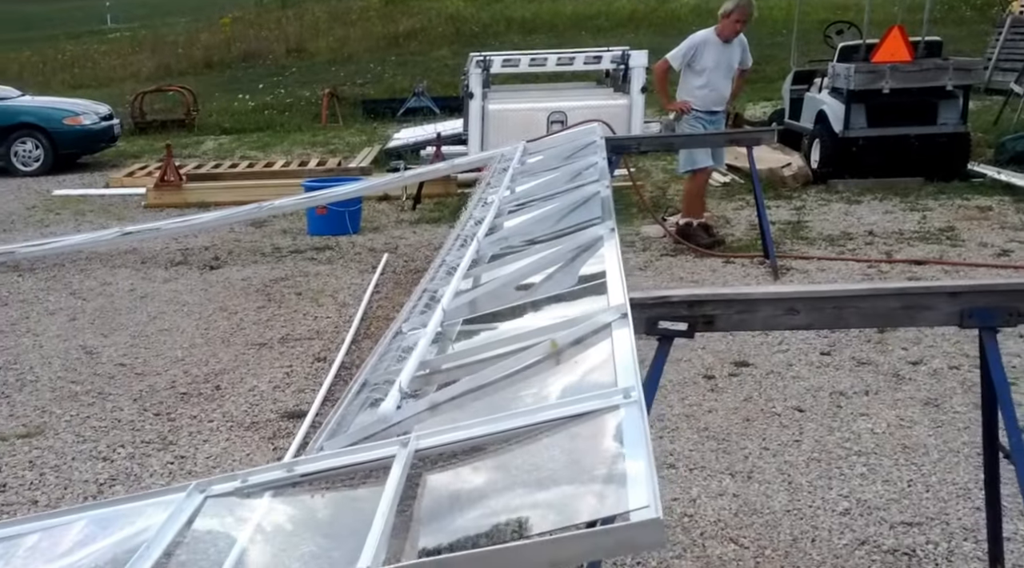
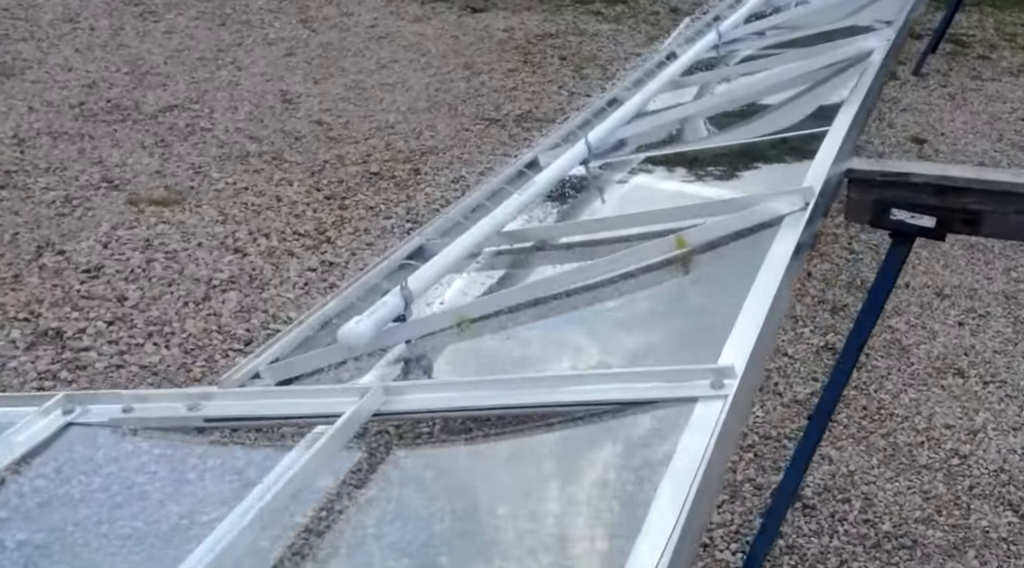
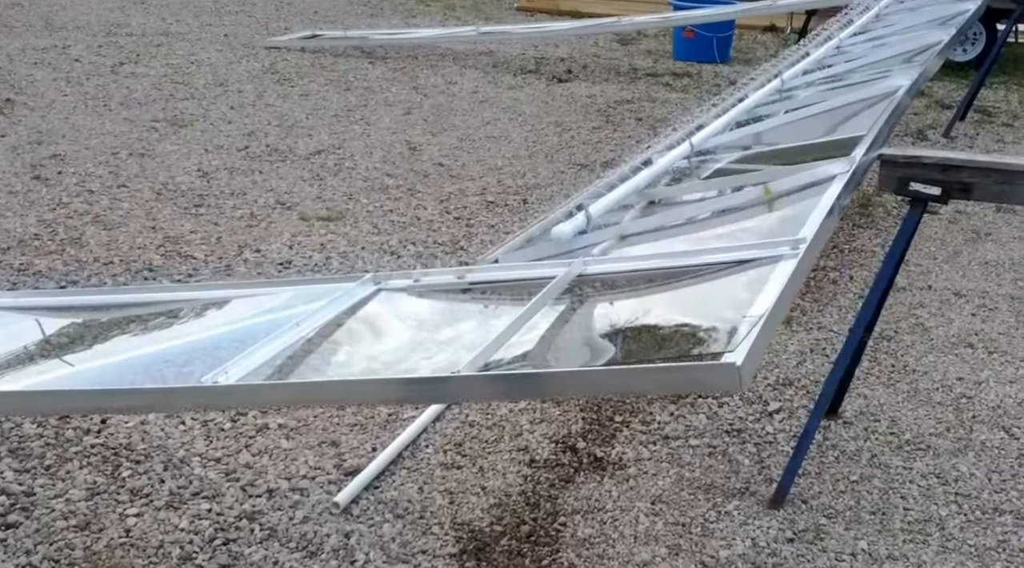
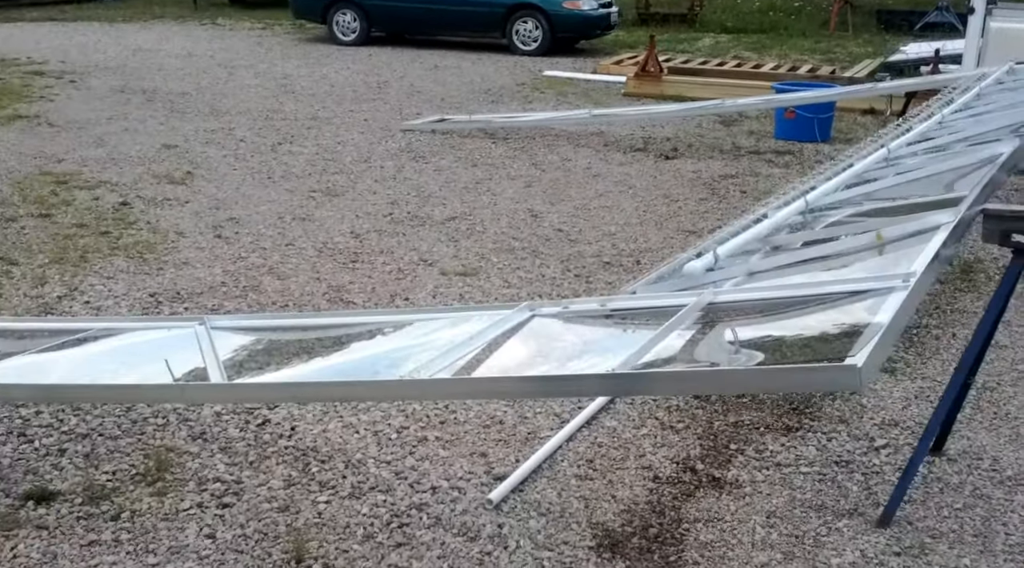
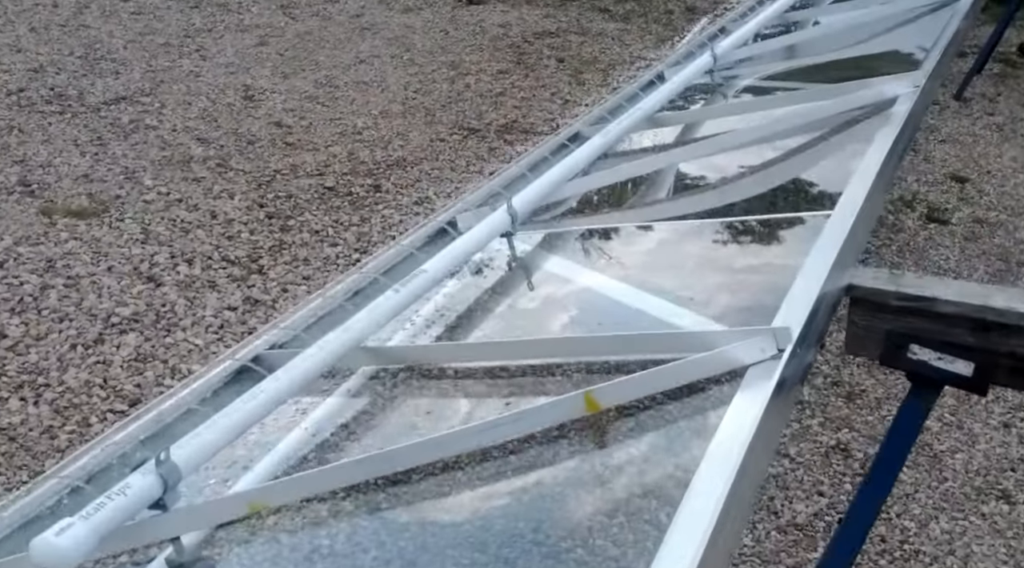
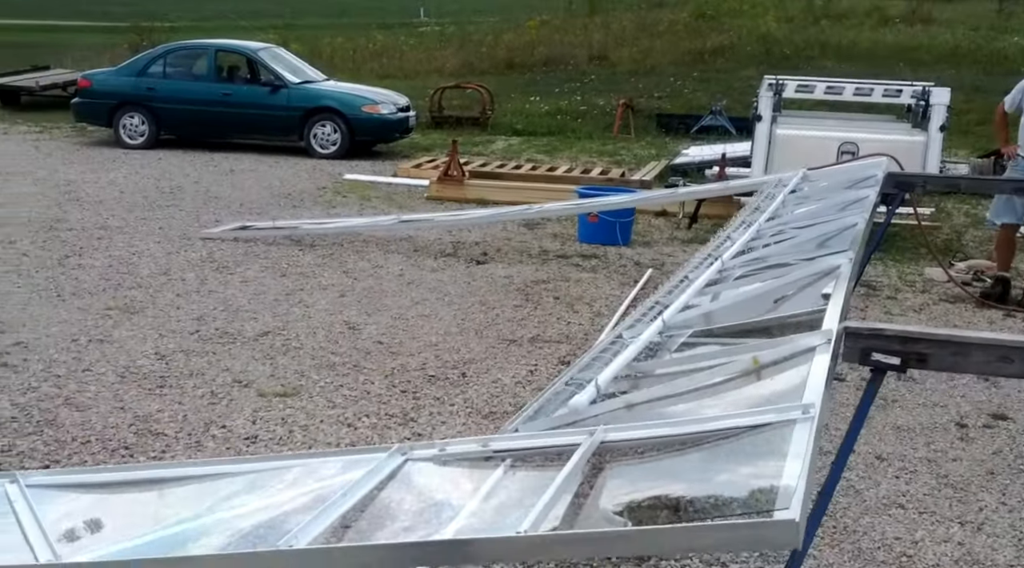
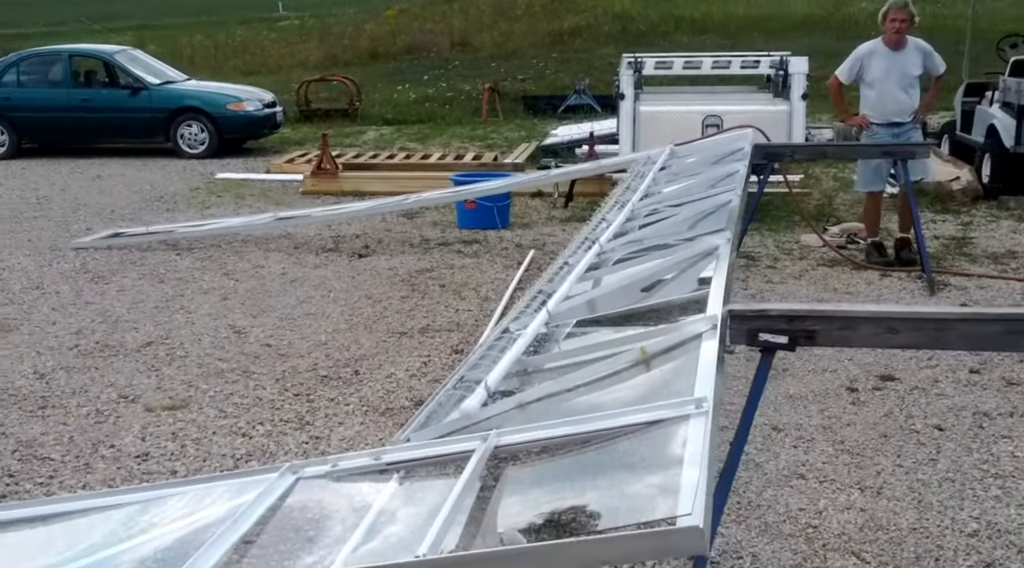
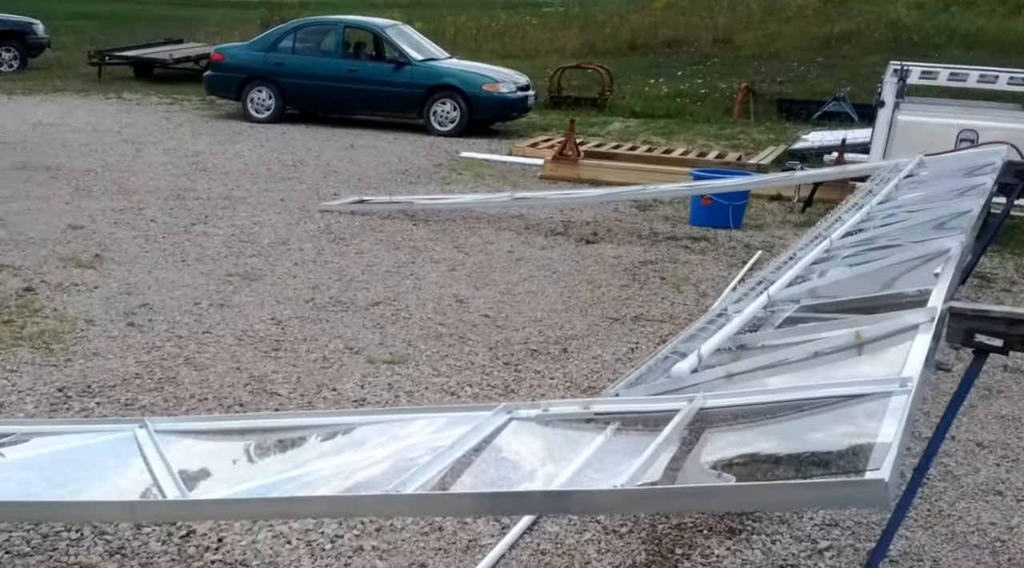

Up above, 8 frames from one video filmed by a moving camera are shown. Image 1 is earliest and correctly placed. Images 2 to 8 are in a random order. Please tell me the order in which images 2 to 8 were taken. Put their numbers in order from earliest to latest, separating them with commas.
7, 6, 8, 4, 3, 2, 5
